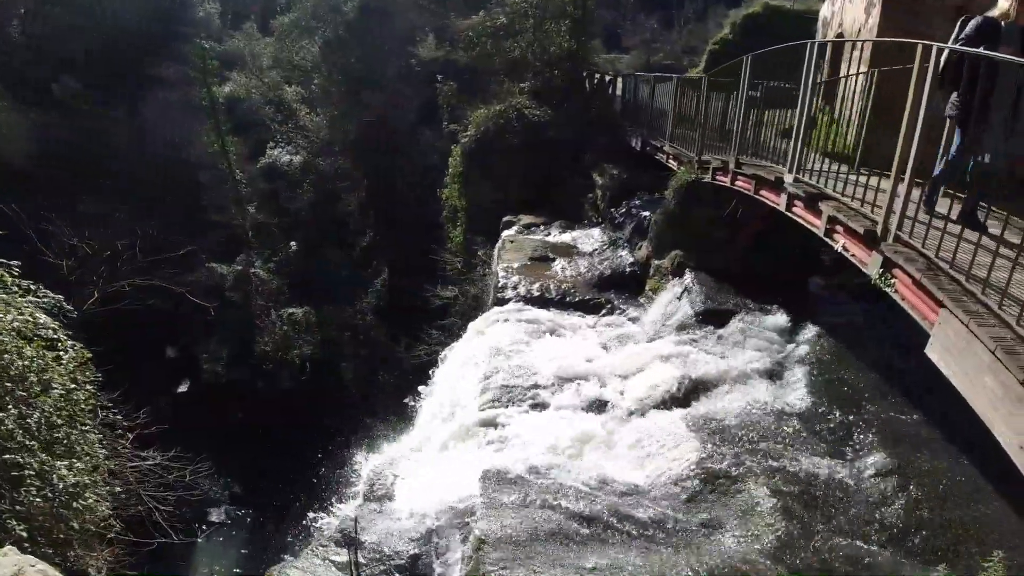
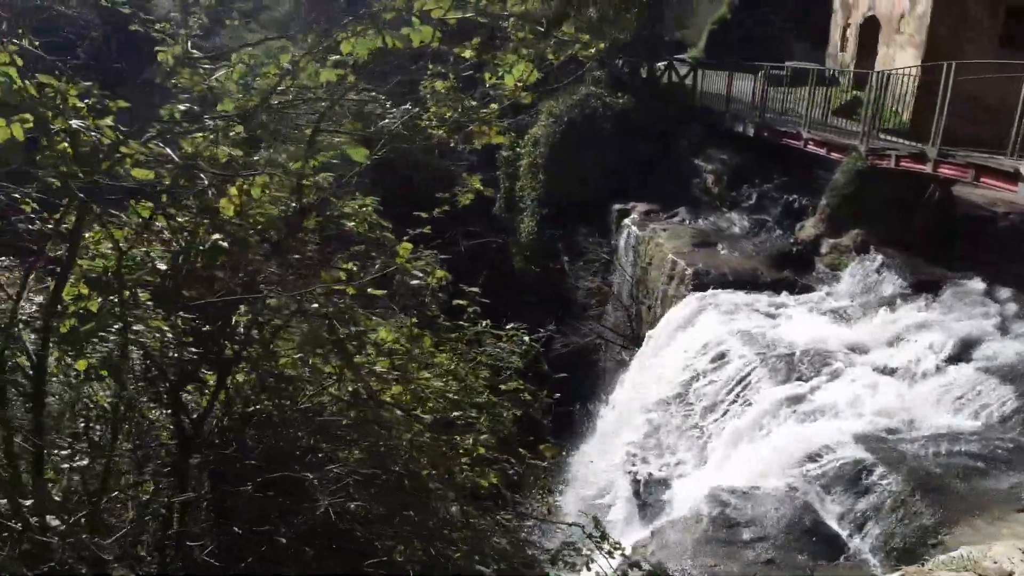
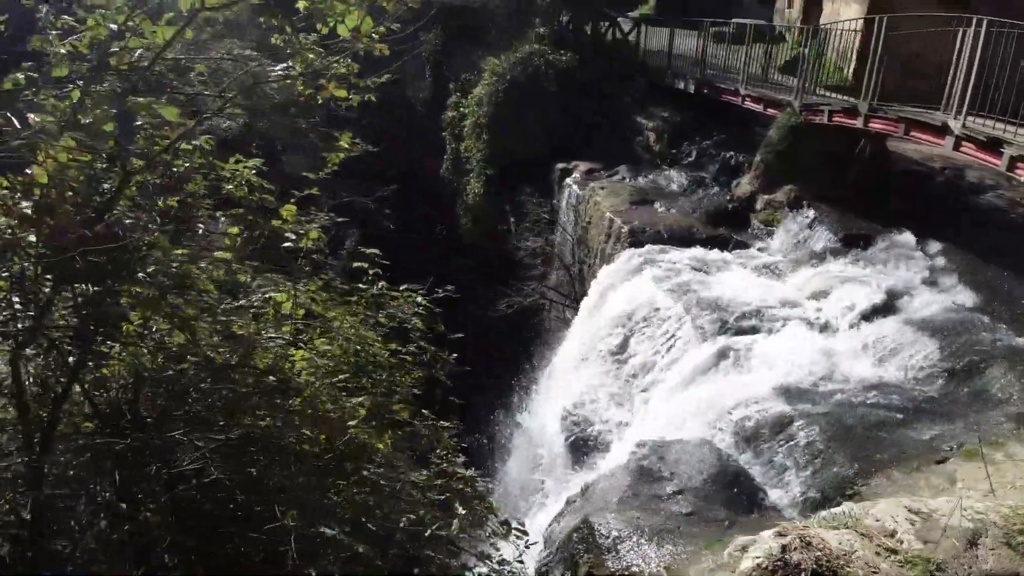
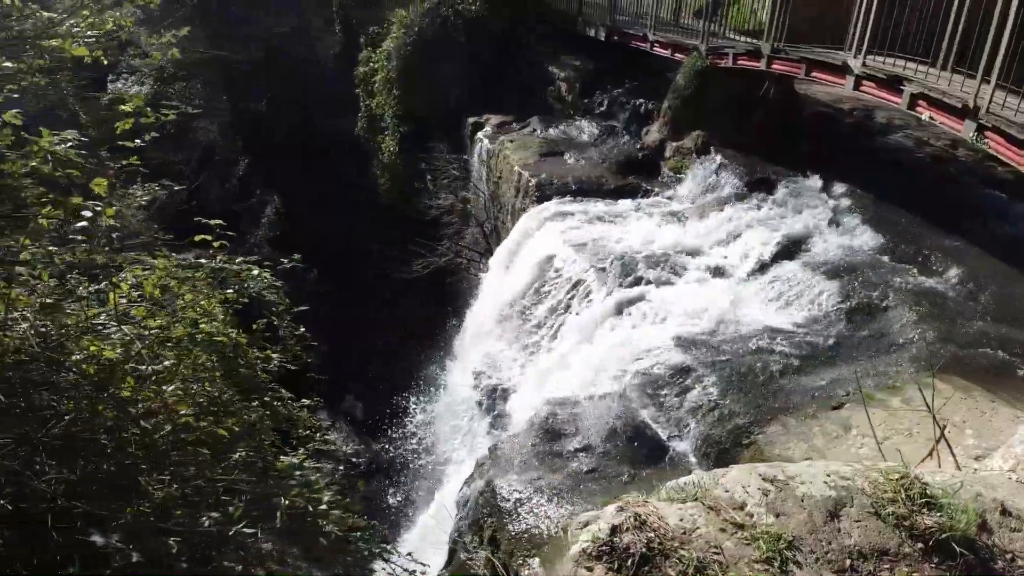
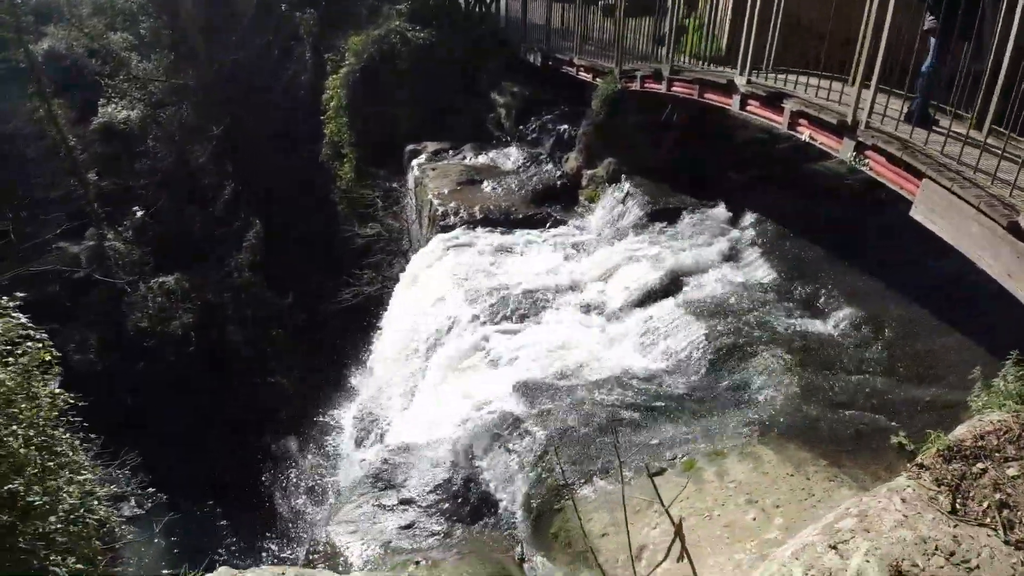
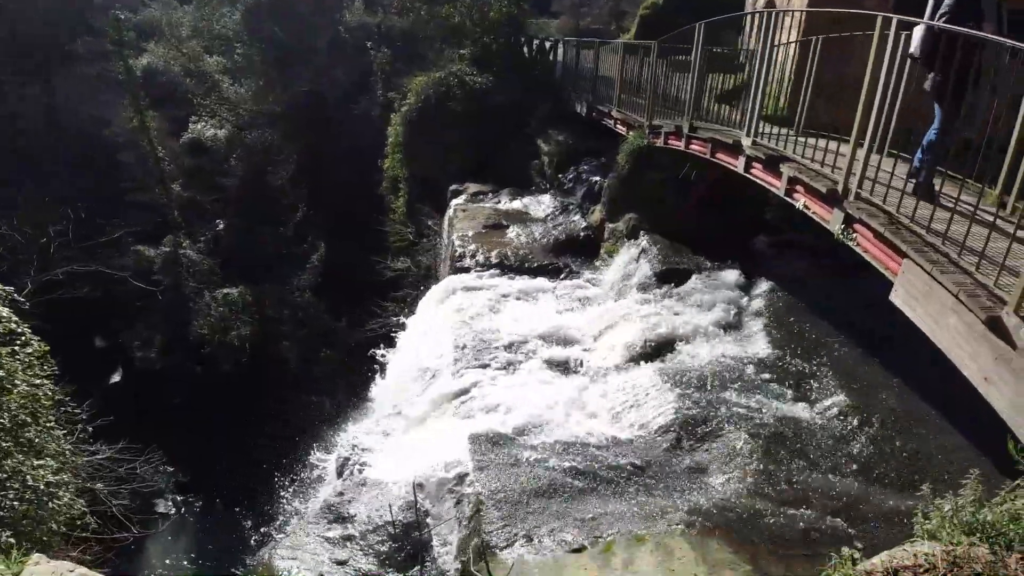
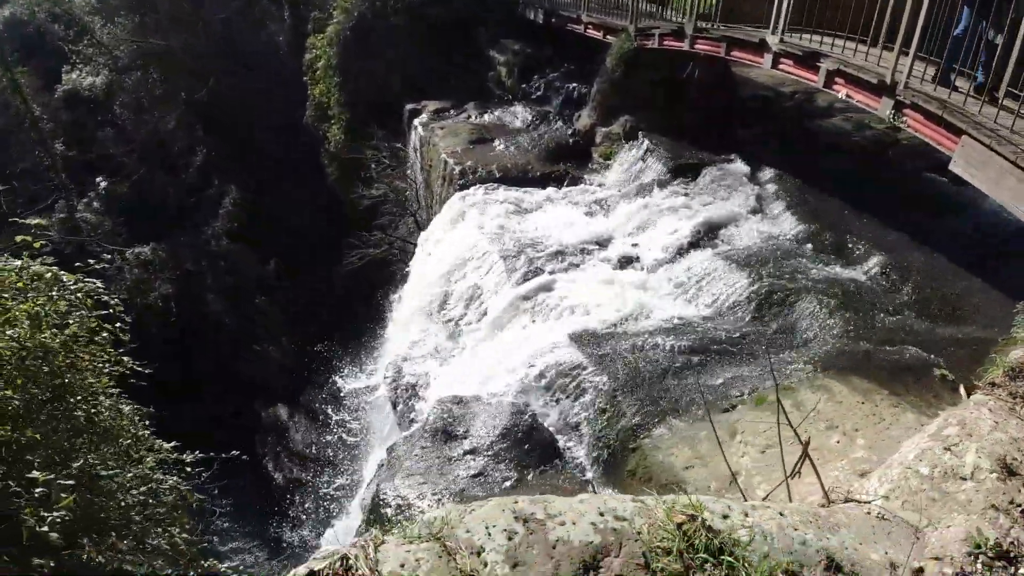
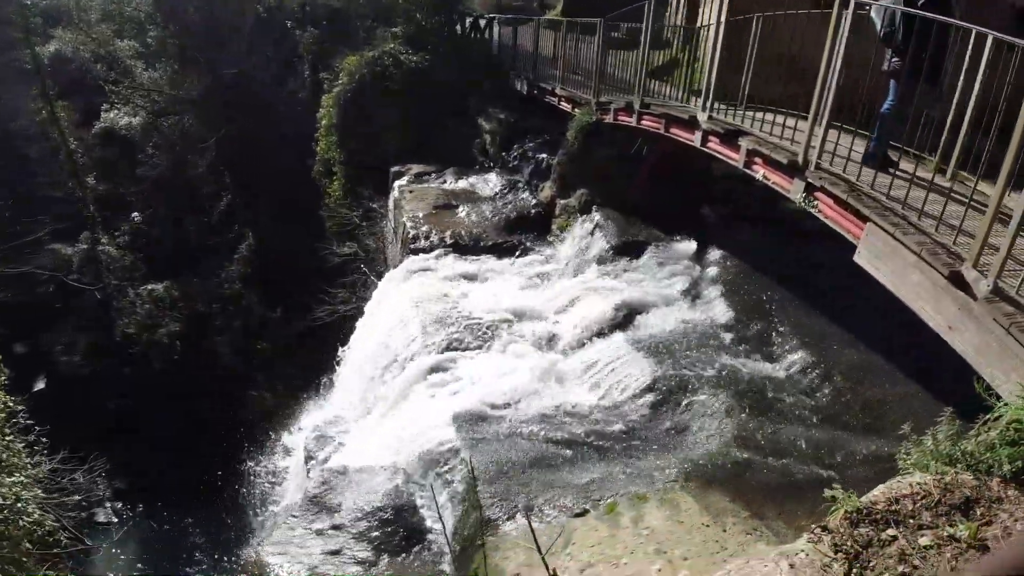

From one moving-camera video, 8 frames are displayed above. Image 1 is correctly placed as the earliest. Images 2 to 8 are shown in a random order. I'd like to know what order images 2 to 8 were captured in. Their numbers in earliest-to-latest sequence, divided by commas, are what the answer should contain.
6, 8, 5, 7, 4, 3, 2
